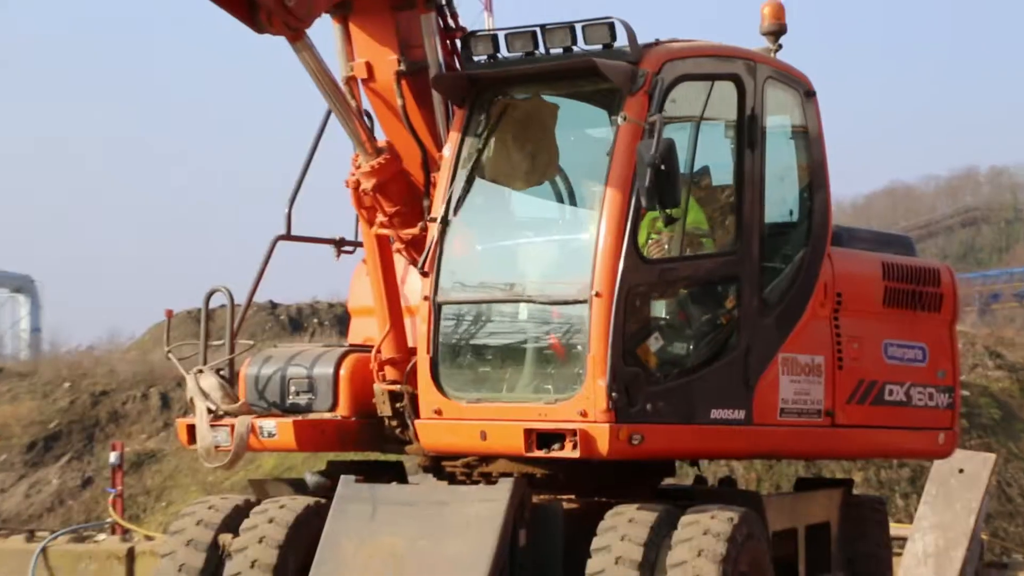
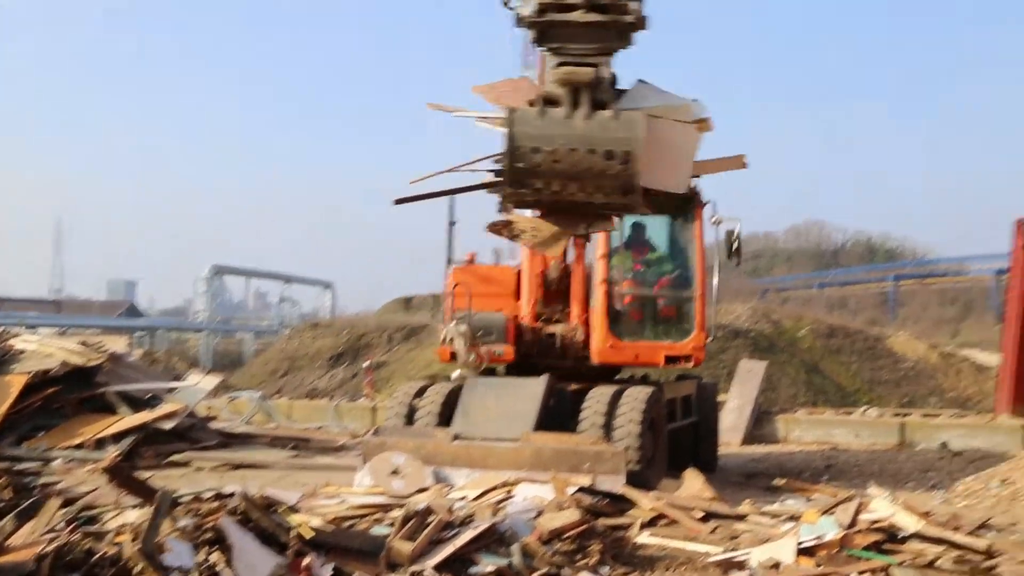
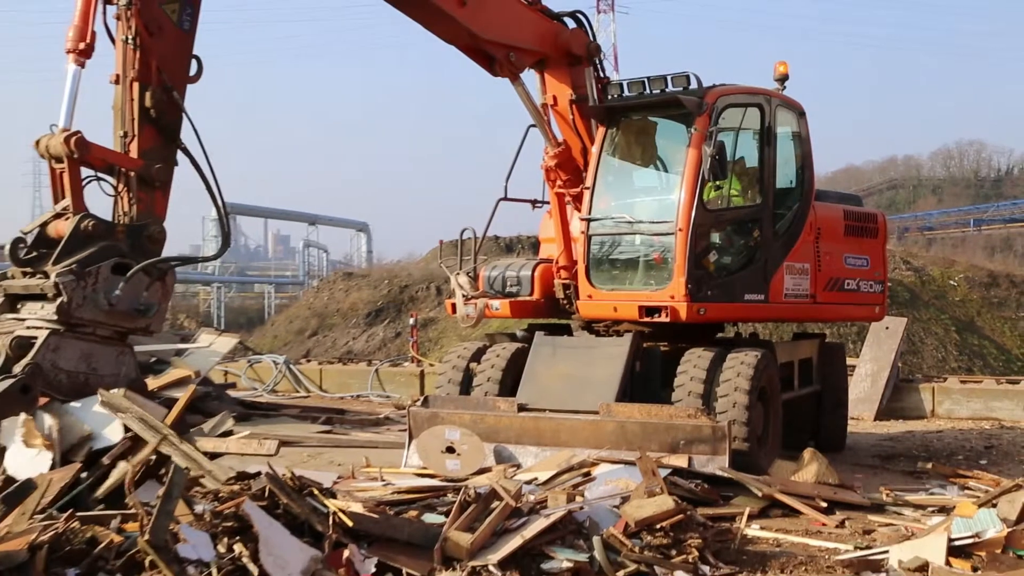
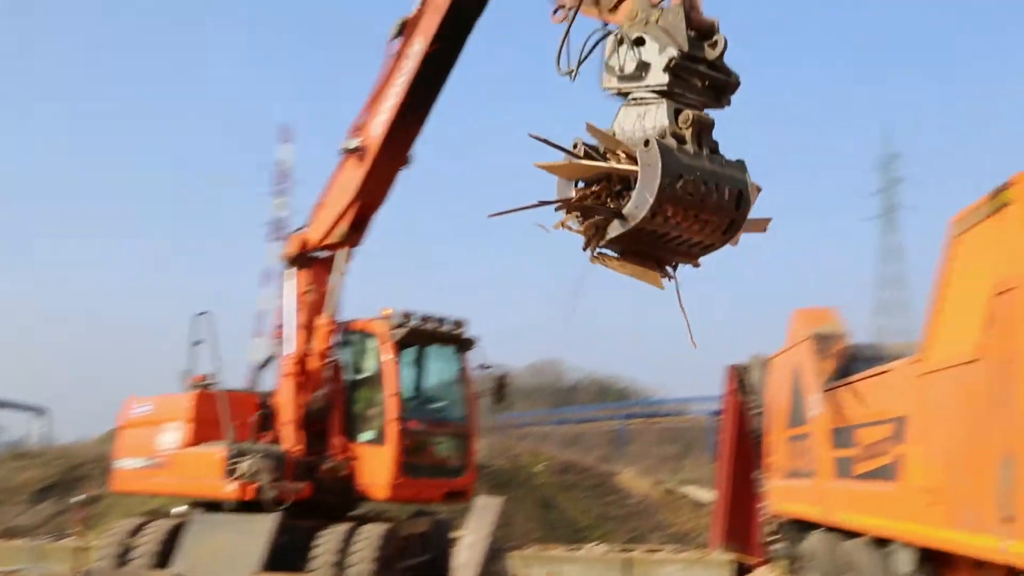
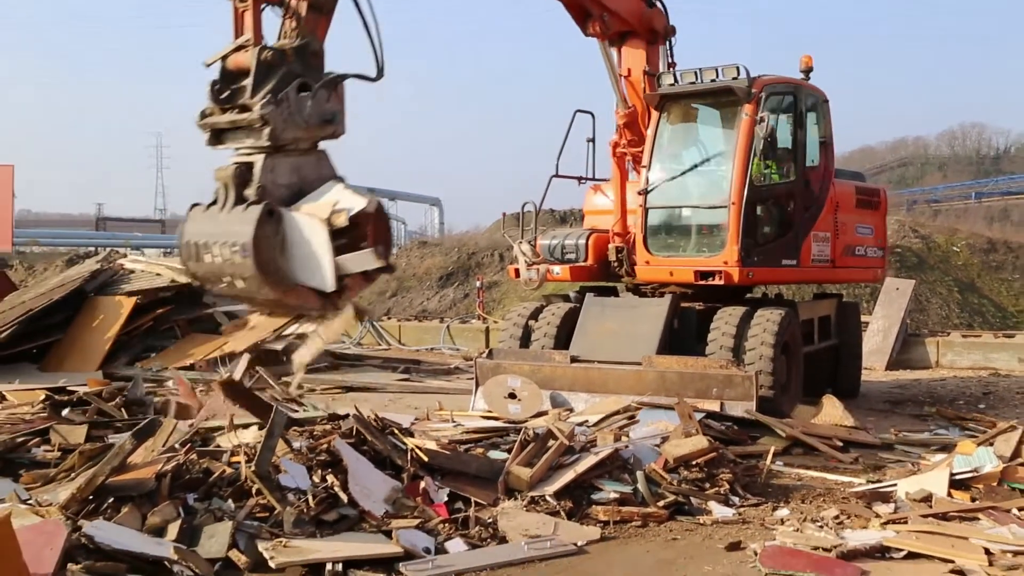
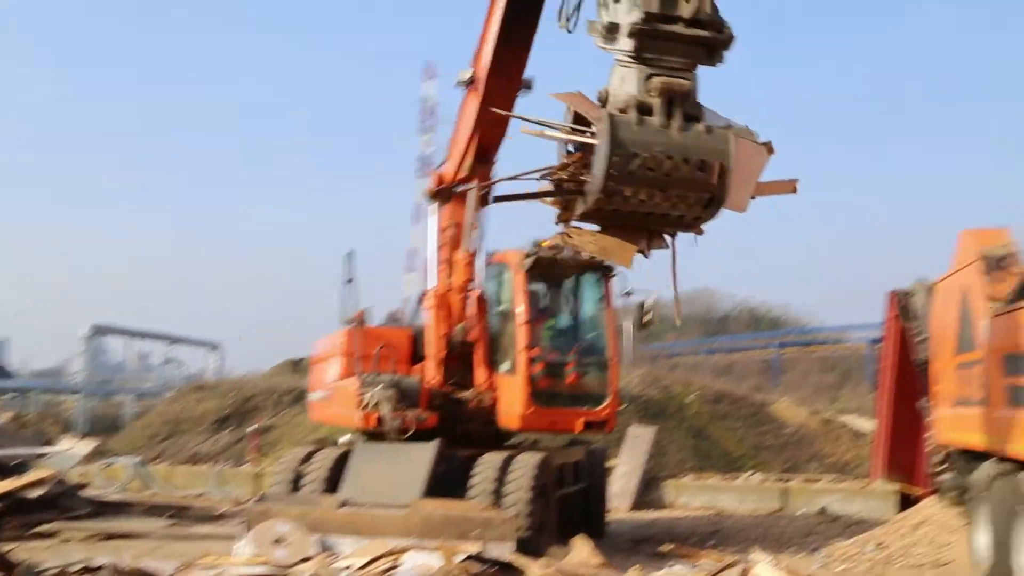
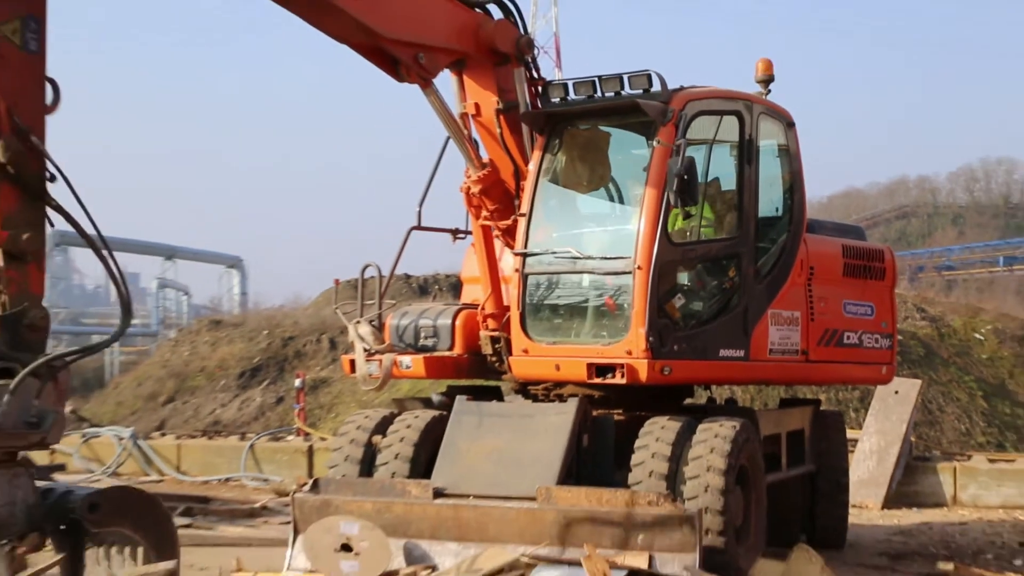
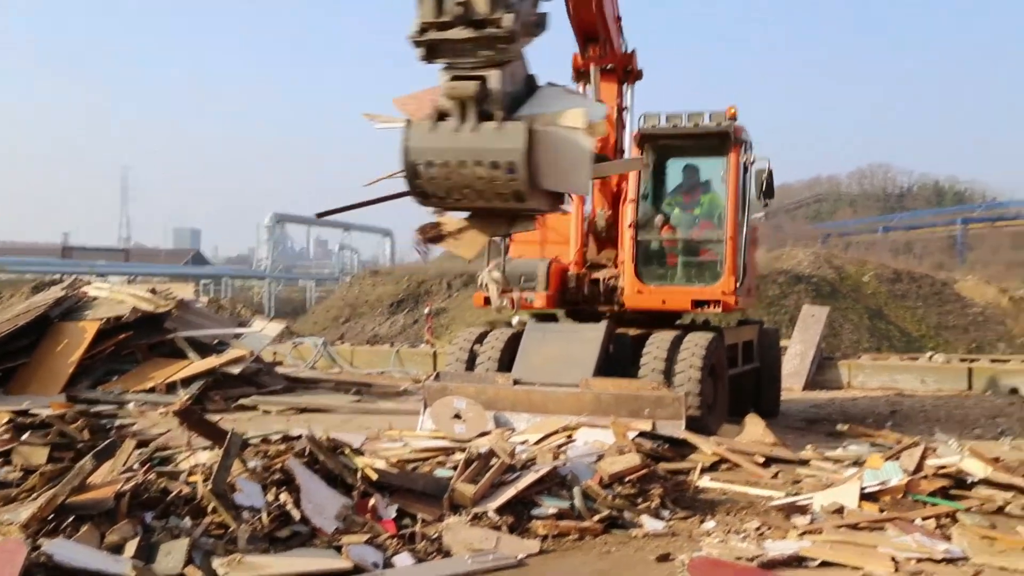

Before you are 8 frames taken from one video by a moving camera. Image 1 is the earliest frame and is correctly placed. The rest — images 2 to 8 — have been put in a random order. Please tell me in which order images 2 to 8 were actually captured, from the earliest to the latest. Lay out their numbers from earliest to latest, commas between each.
7, 3, 5, 8, 2, 6, 4
